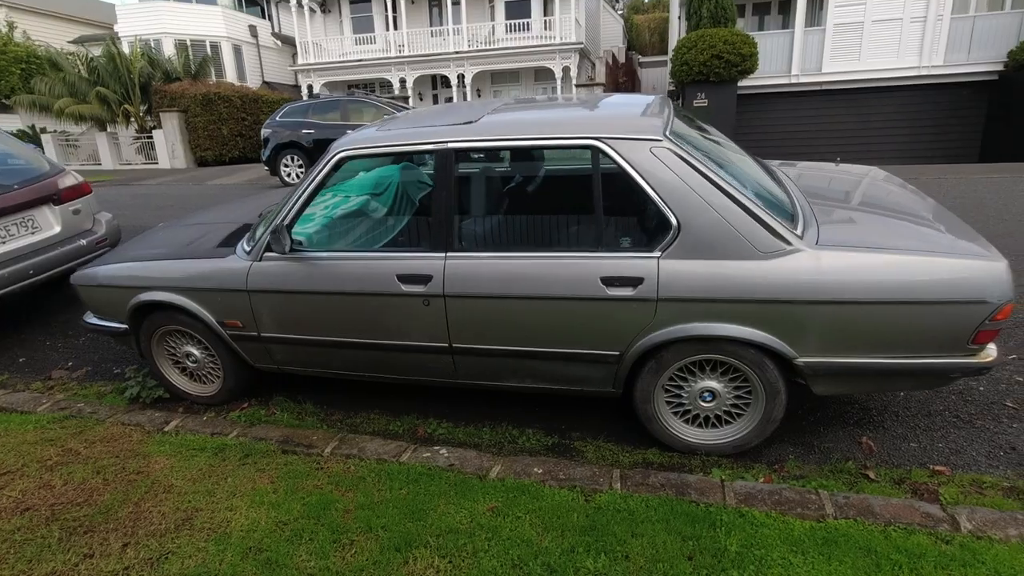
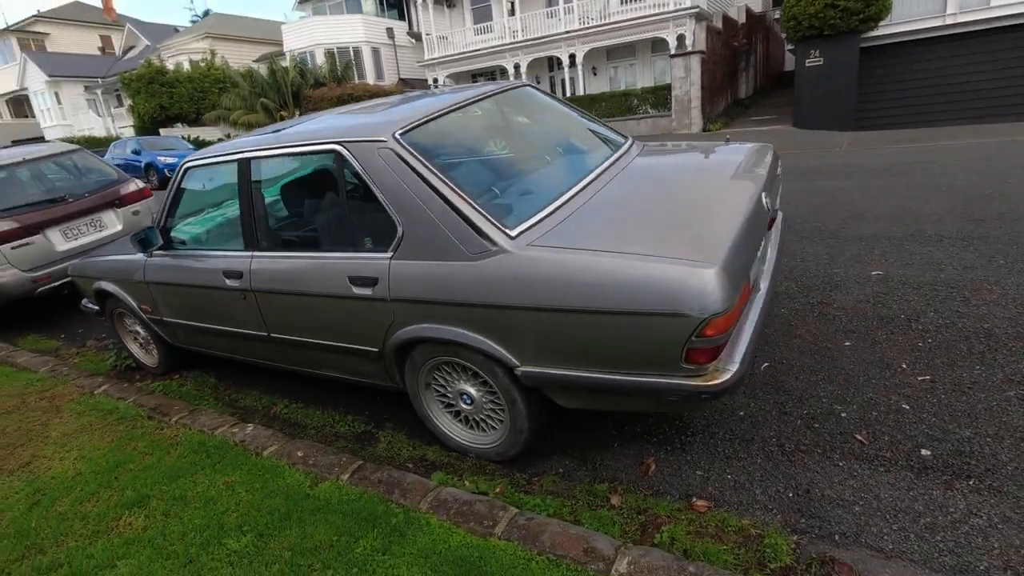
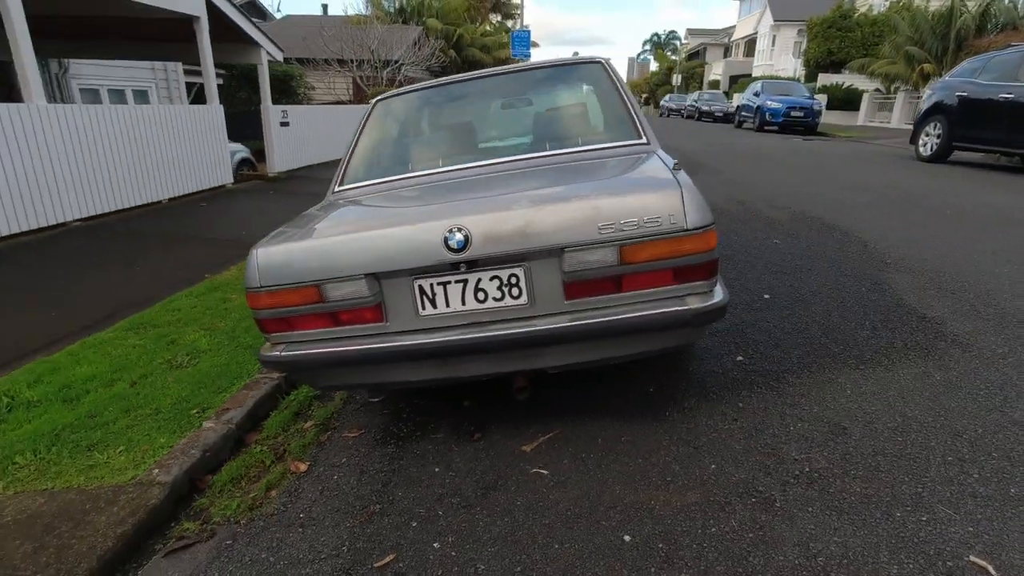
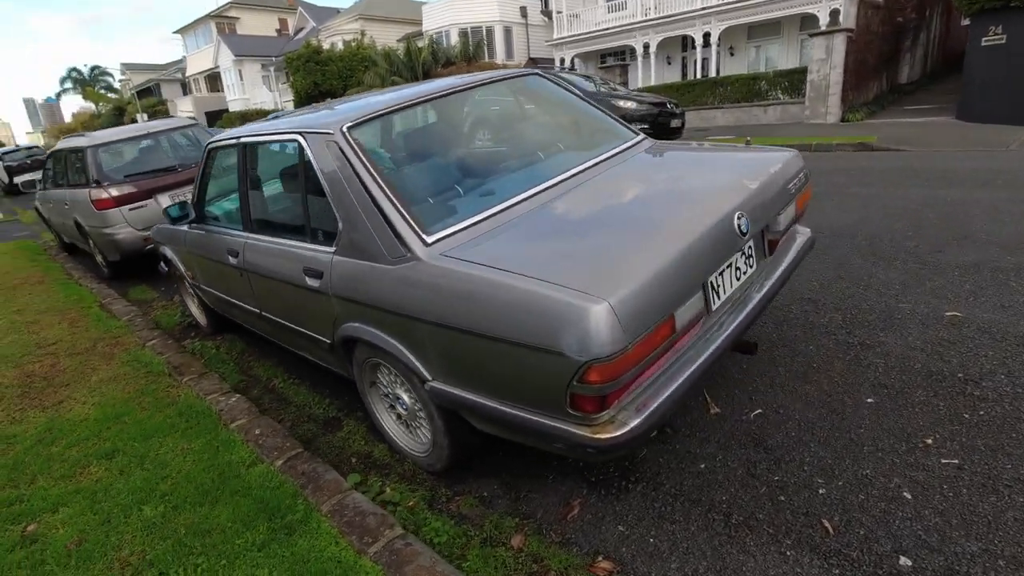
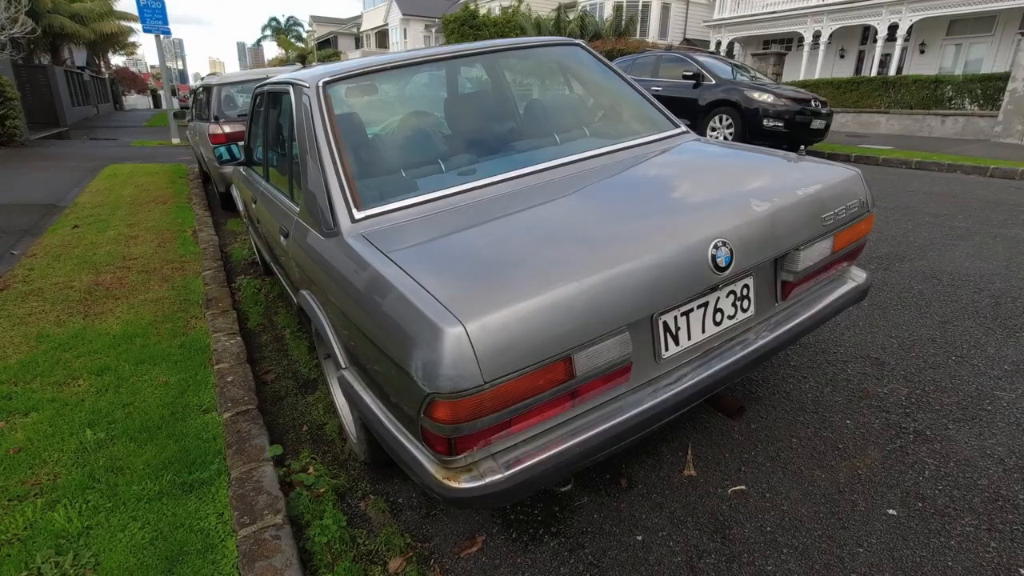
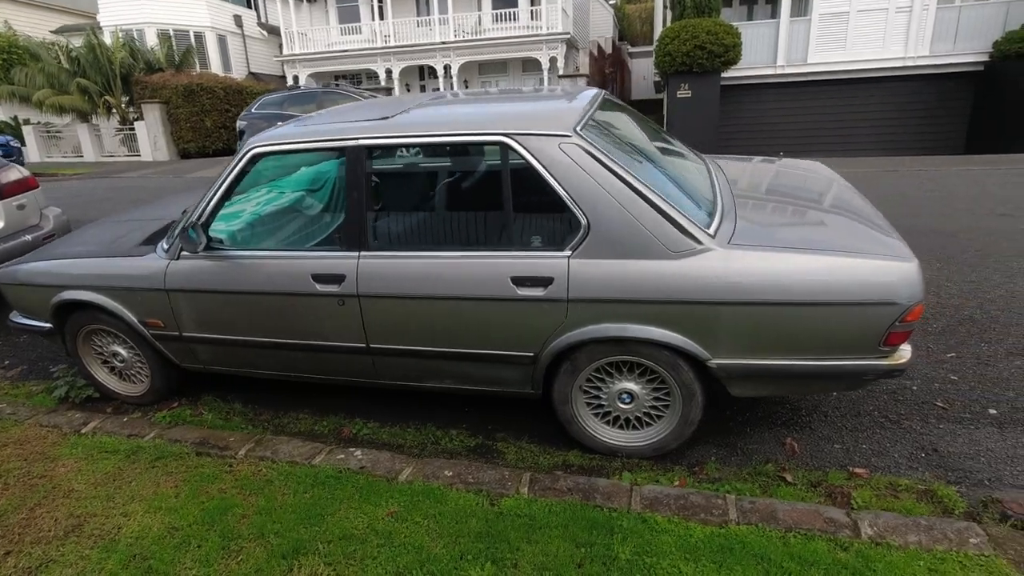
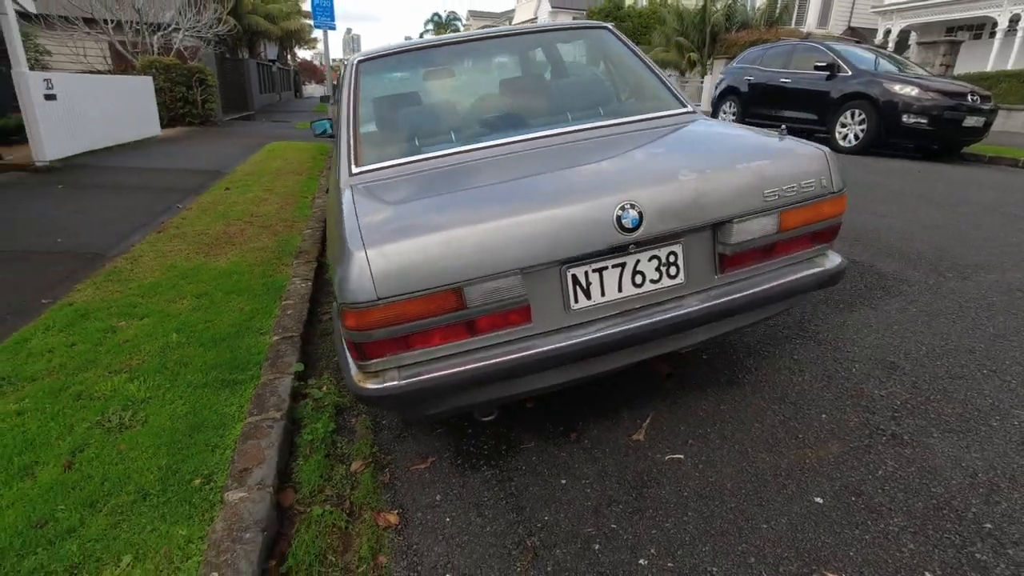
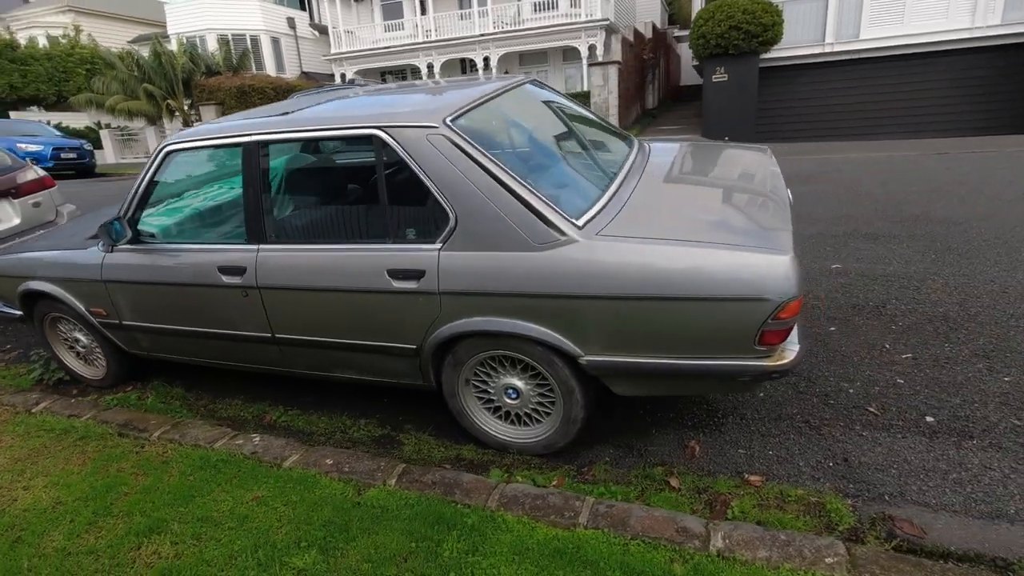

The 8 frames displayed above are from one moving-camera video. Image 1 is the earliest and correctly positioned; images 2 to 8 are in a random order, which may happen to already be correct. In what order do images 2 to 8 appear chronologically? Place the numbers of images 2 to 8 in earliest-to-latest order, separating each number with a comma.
6, 8, 2, 4, 5, 7, 3
